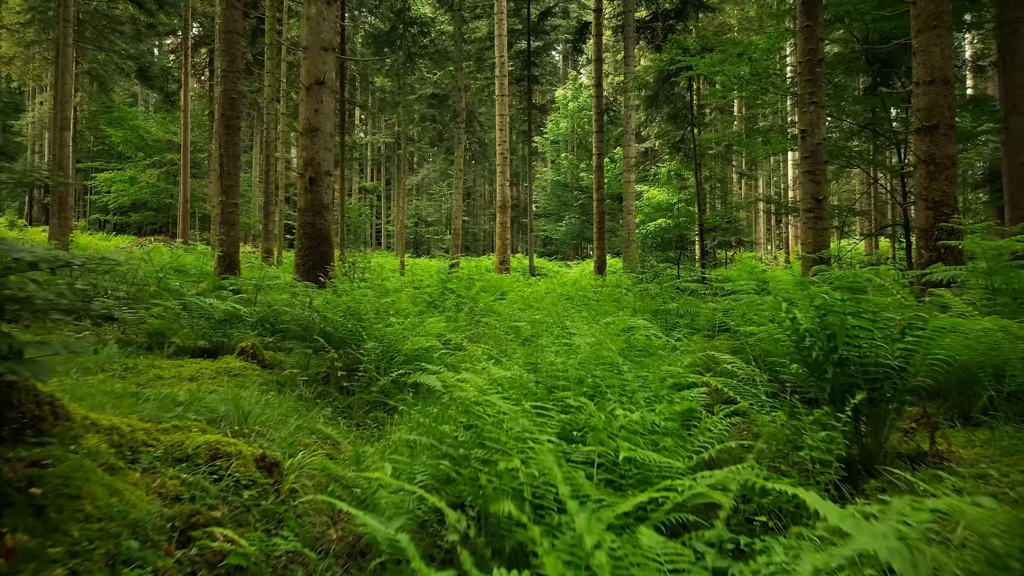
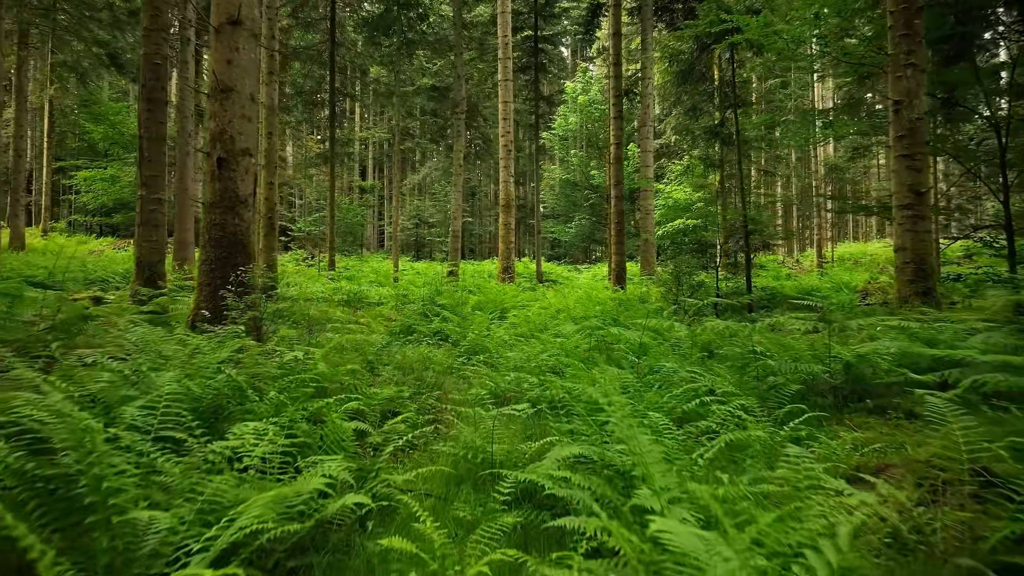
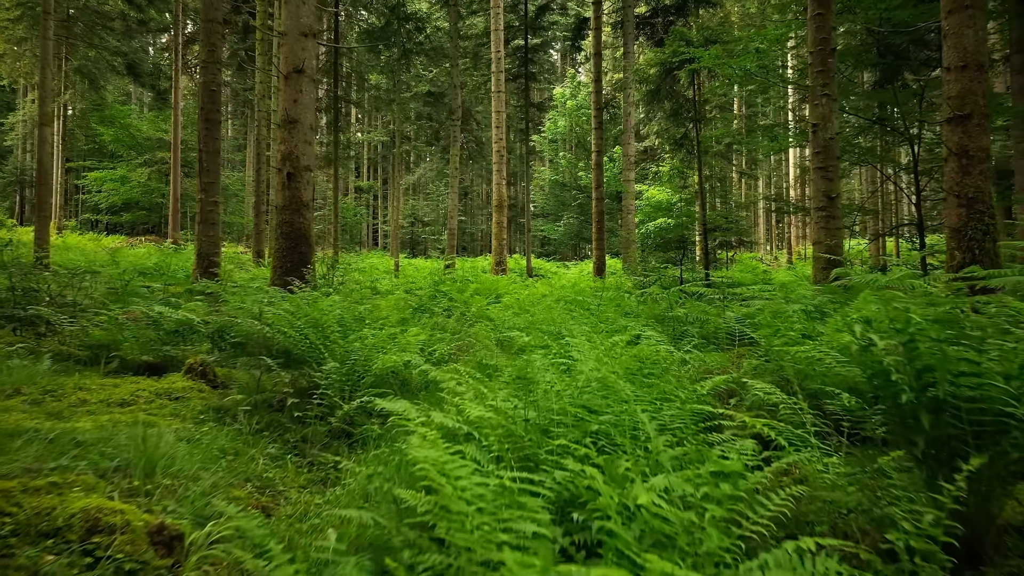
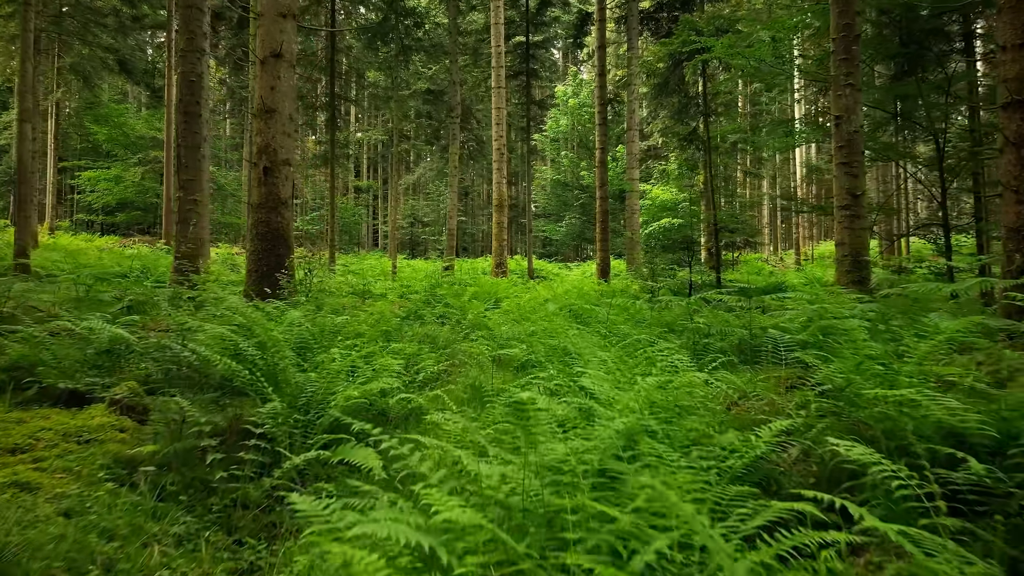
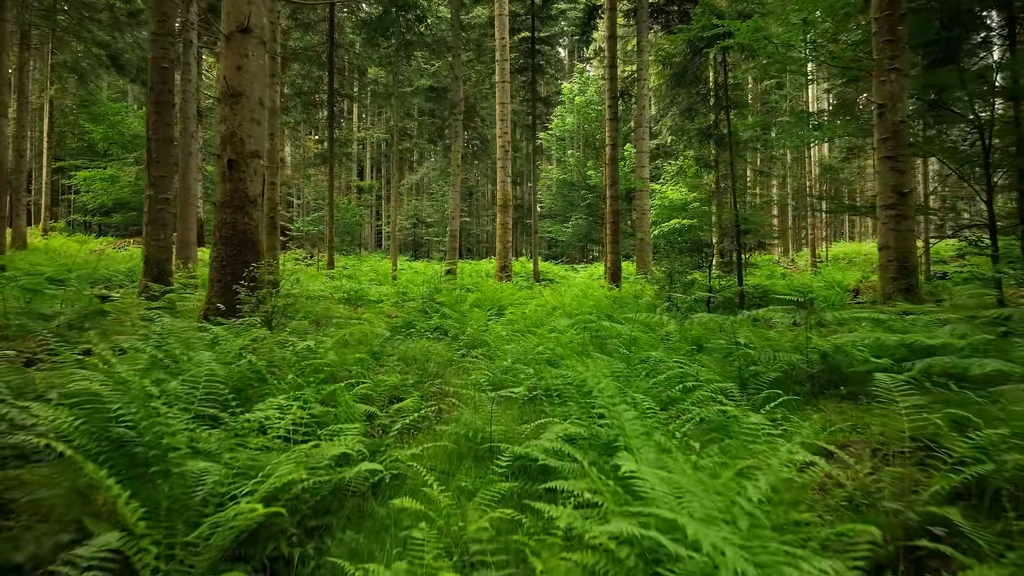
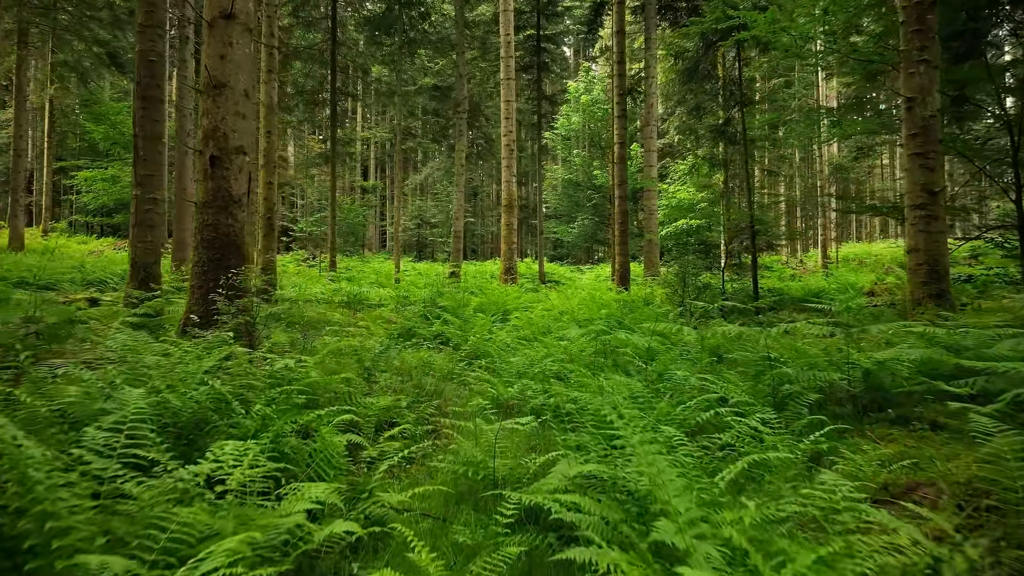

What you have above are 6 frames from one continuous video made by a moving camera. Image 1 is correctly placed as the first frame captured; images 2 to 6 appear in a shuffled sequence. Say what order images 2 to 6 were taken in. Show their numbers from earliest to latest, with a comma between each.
3, 4, 5, 2, 6
